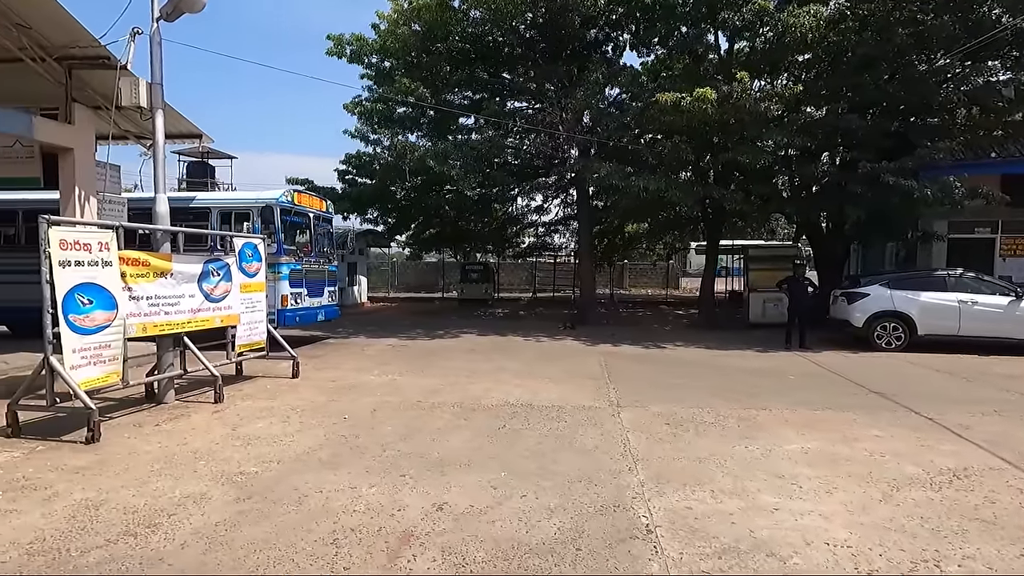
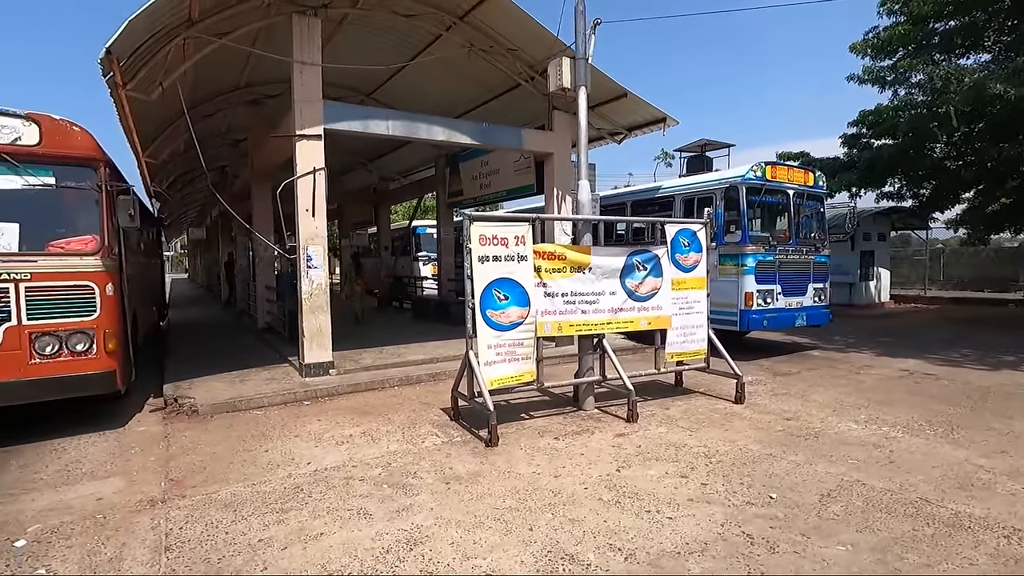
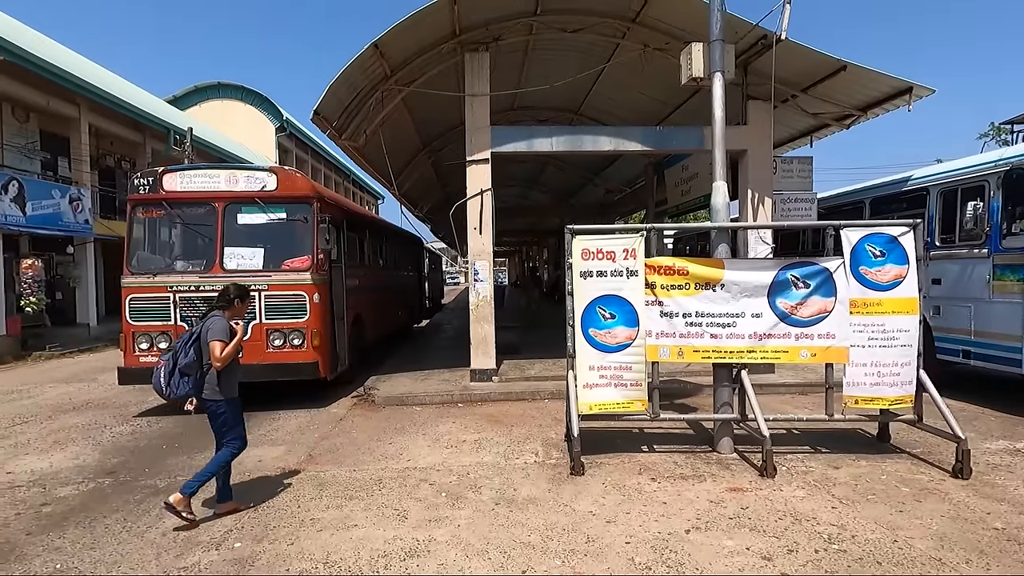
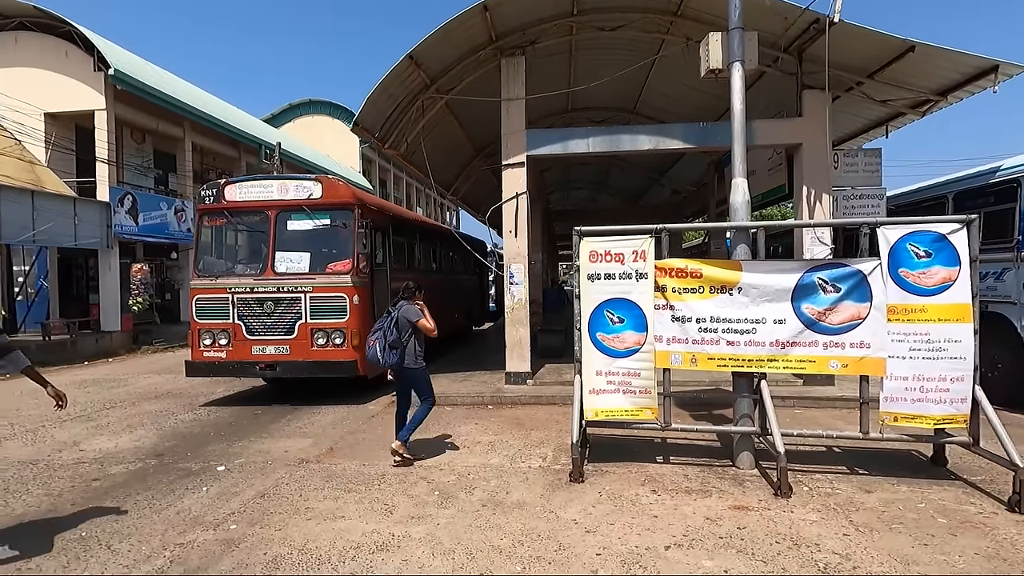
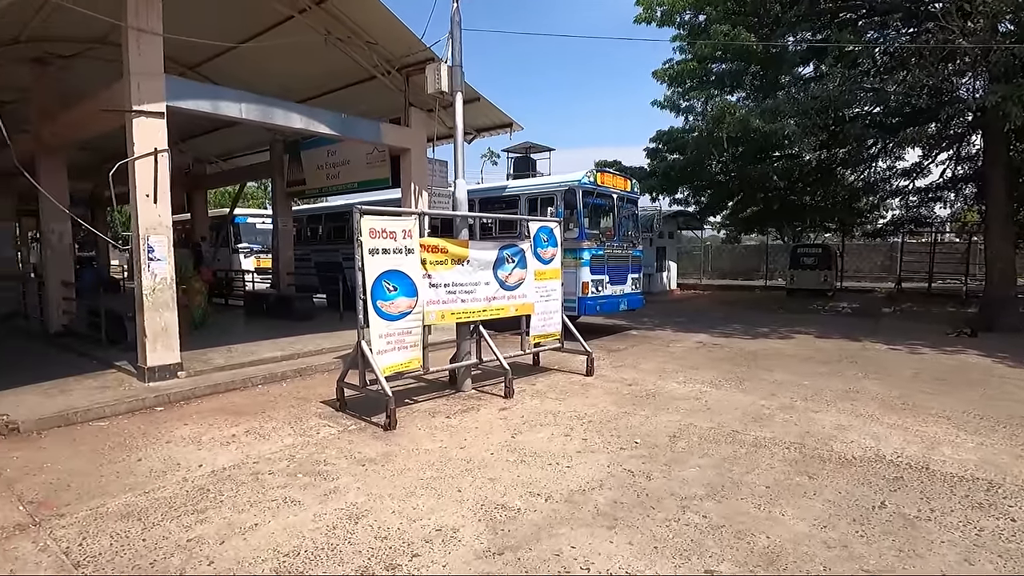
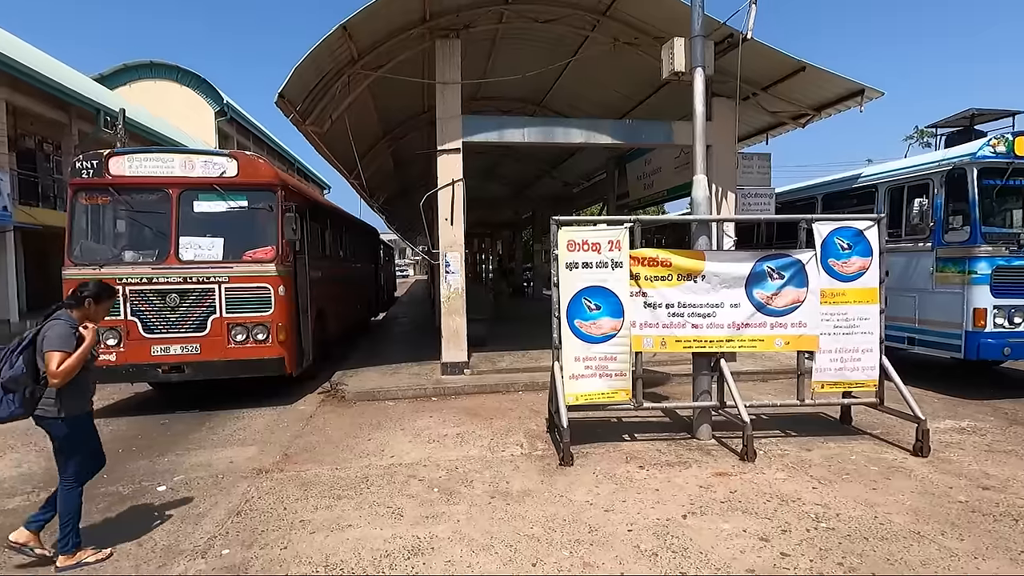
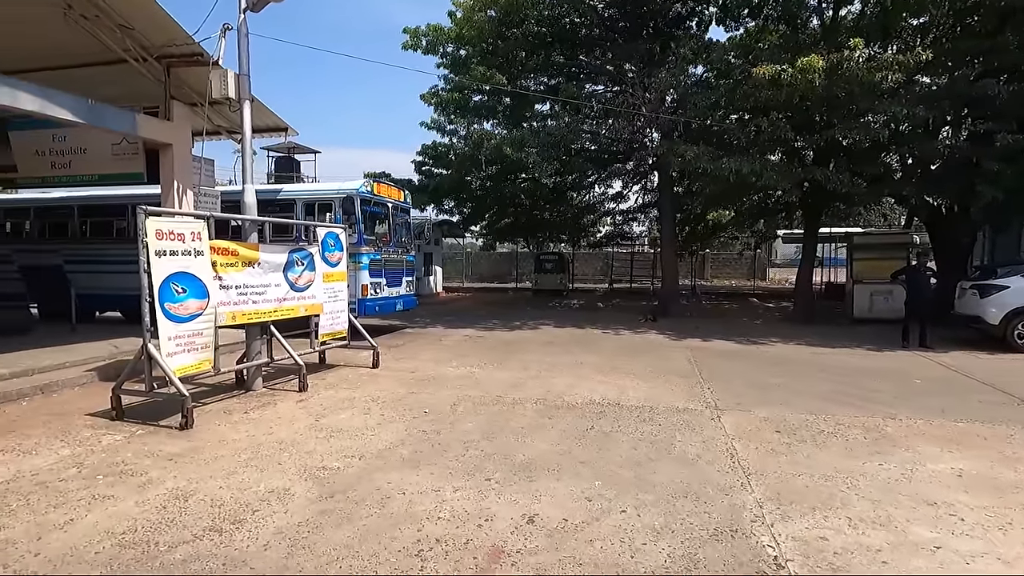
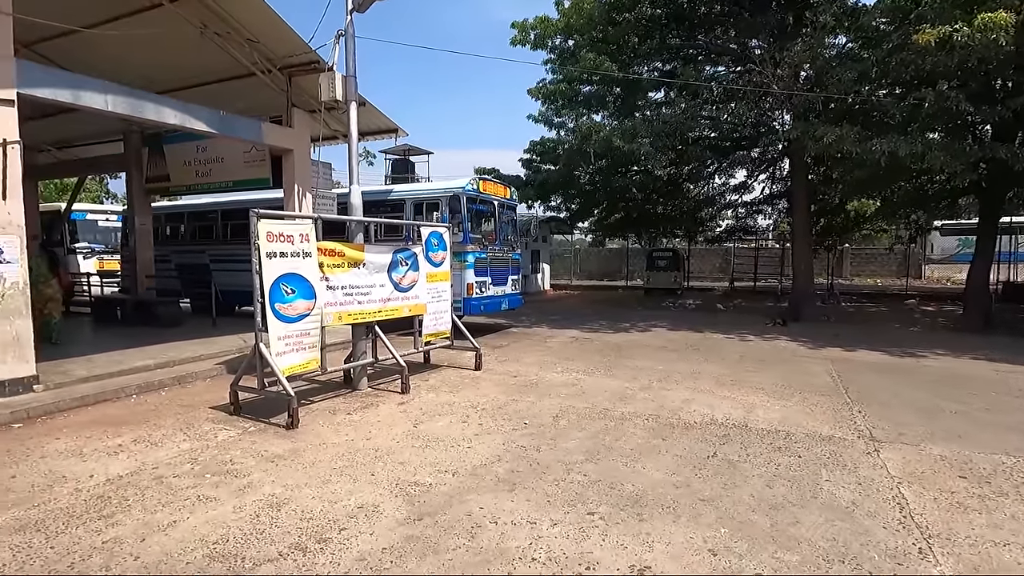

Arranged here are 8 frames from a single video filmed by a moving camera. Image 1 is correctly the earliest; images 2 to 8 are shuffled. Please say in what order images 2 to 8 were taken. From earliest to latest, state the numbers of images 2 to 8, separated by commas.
7, 8, 5, 2, 6, 3, 4
